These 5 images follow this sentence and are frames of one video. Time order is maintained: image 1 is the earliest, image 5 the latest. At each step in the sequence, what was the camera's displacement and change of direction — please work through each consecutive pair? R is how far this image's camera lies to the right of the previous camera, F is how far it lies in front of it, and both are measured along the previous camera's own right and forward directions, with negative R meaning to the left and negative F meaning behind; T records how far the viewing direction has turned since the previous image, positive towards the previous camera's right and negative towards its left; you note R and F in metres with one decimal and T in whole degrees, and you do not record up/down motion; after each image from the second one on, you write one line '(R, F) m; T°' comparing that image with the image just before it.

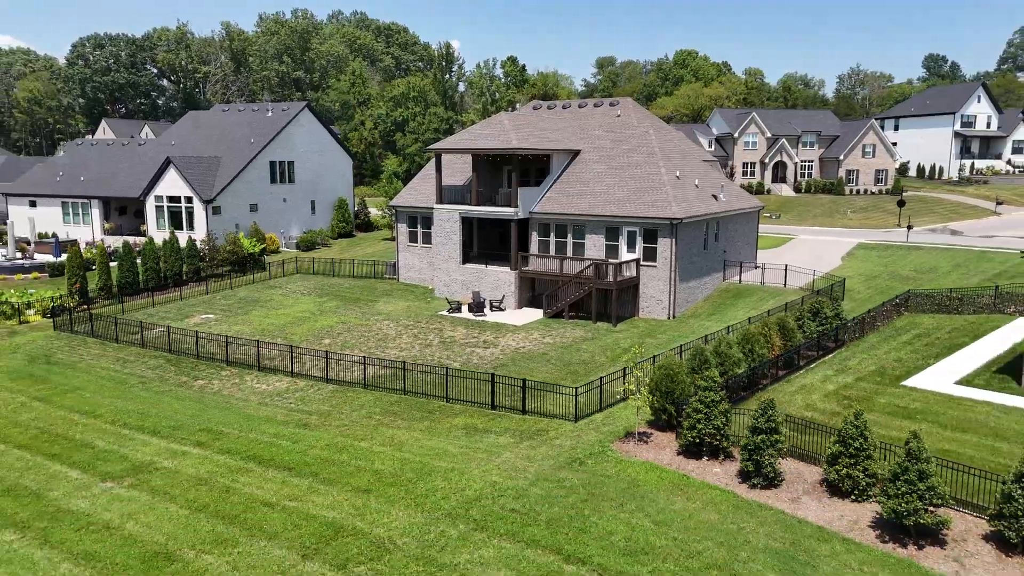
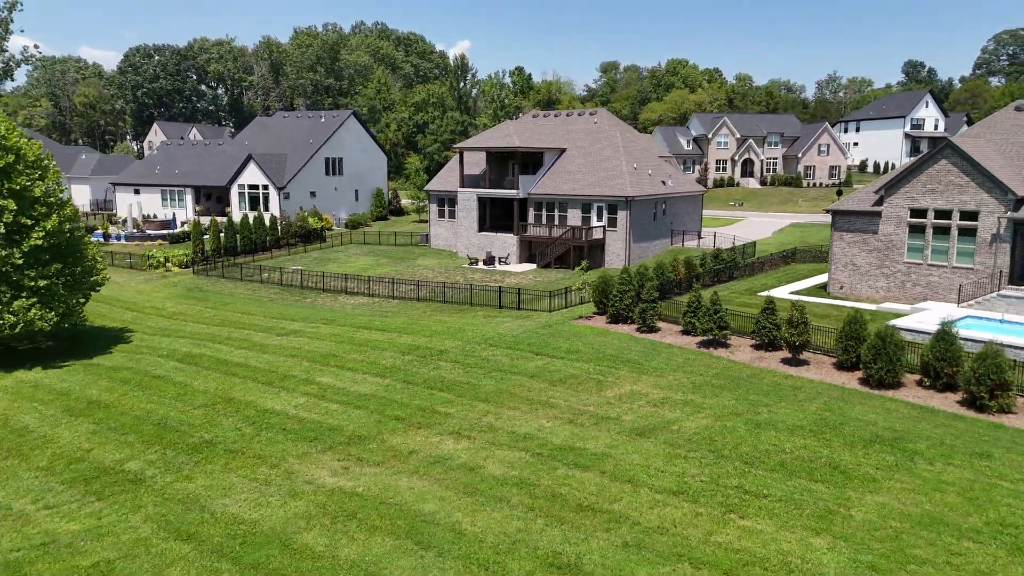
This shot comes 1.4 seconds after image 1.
(+0.4, -9.8) m; -1°
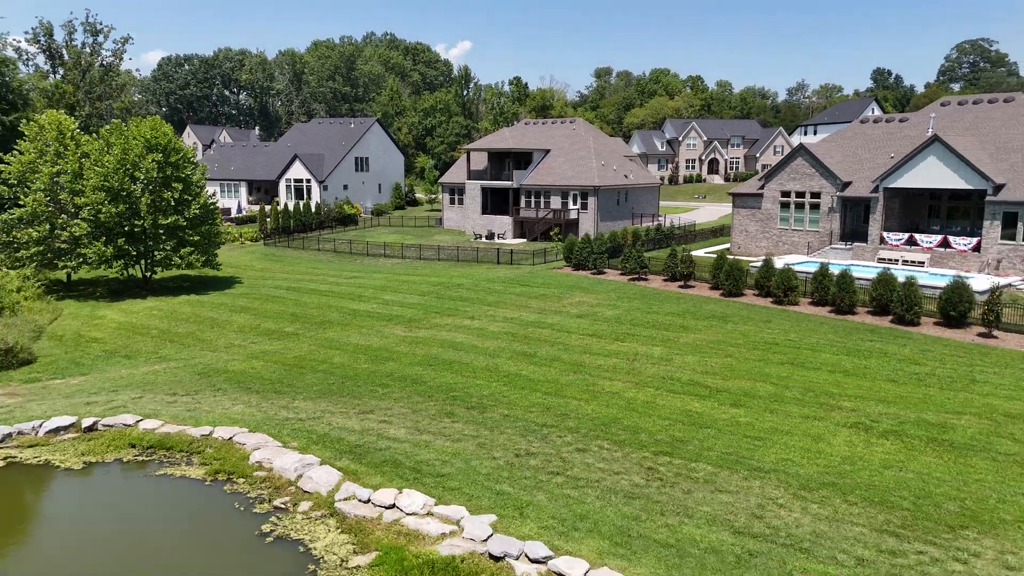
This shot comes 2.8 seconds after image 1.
(+0.3, -10.3) m; 0°
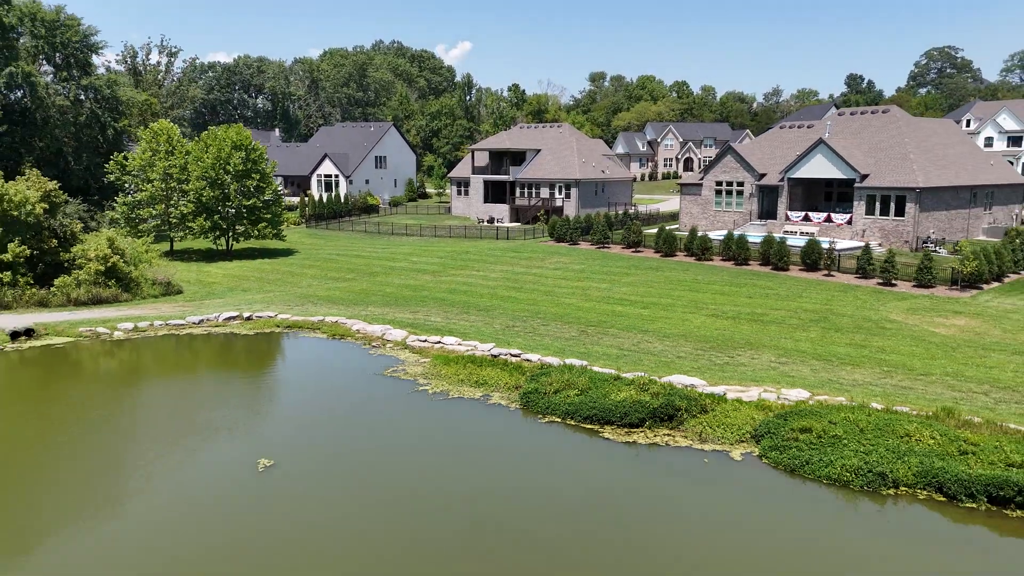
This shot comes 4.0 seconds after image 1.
(+0.2, -9.8) m; 0°
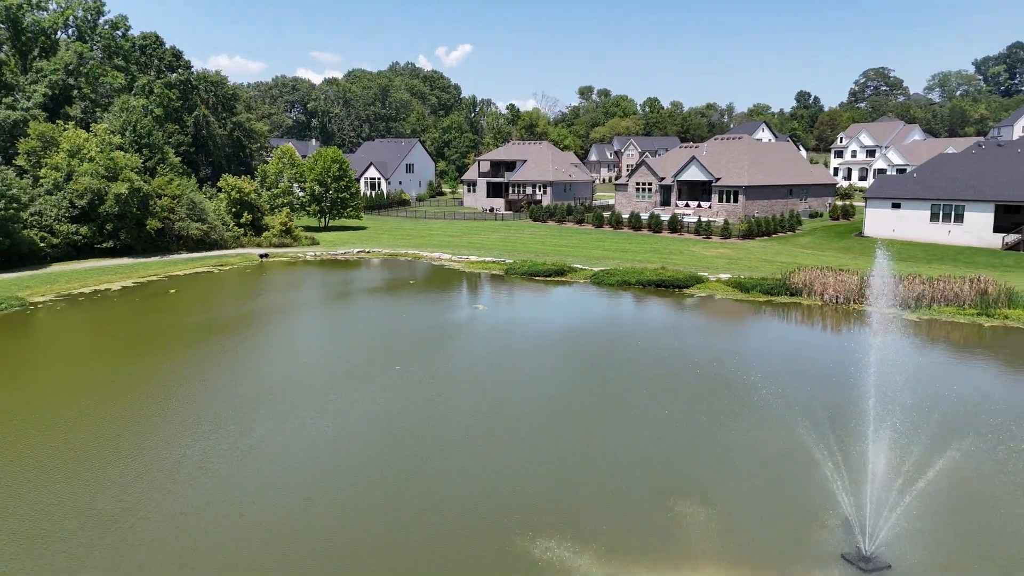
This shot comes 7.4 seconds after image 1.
(+0.6, -23.6) m; 0°
